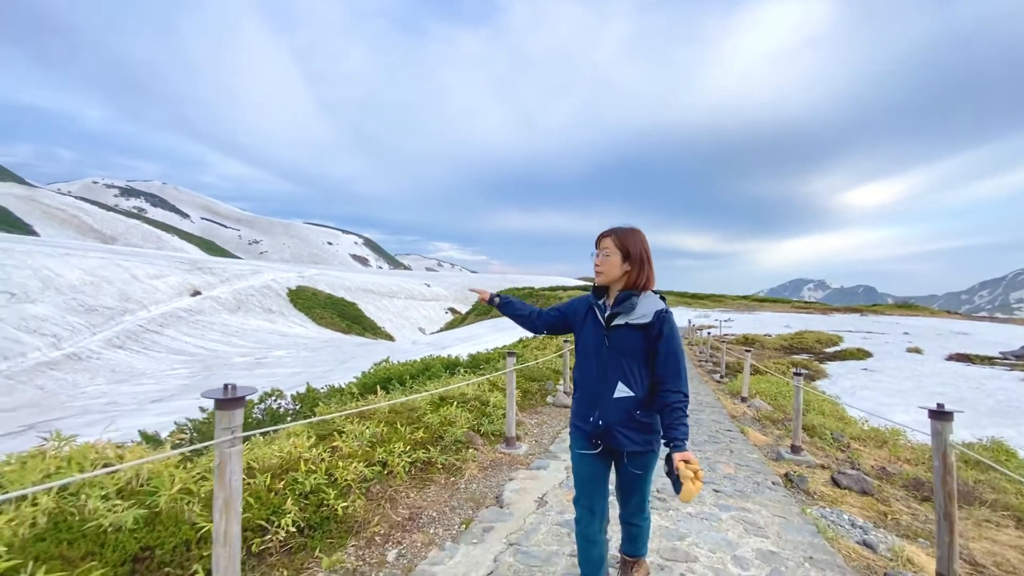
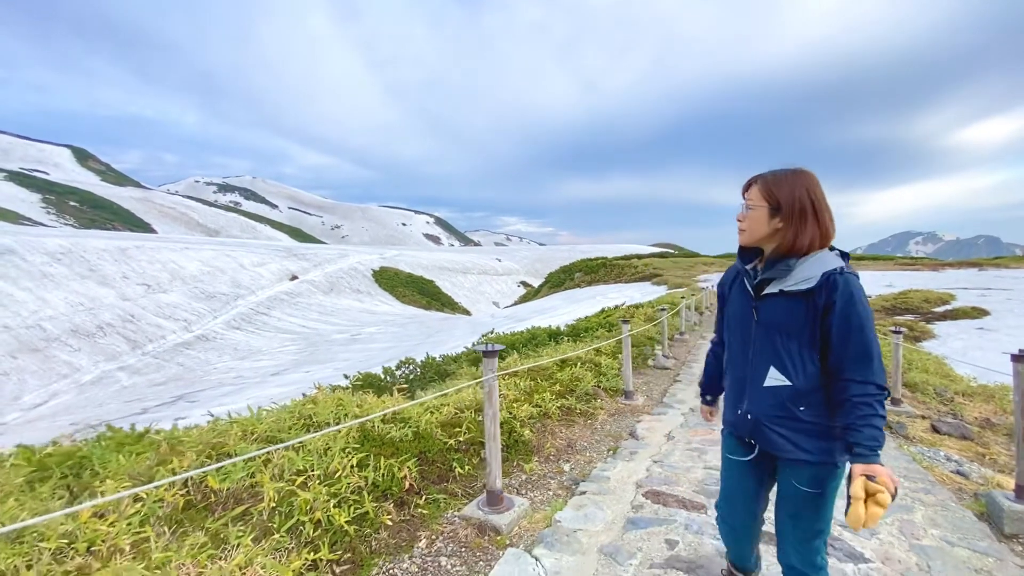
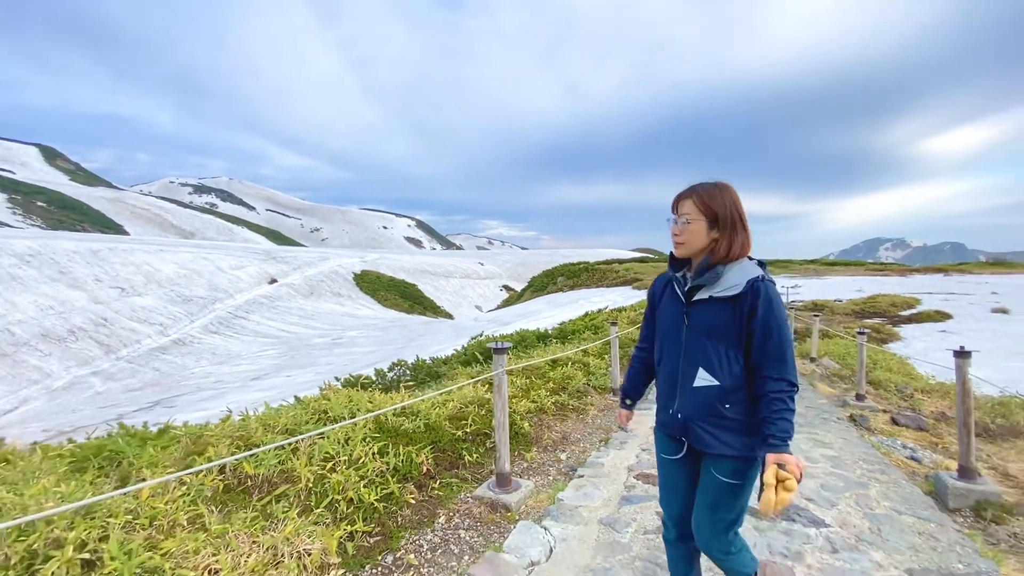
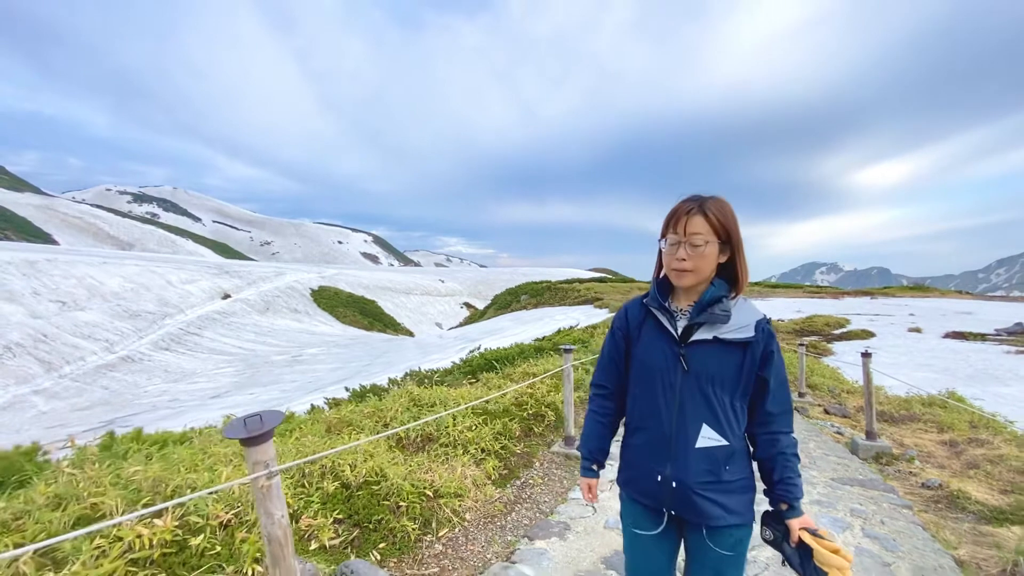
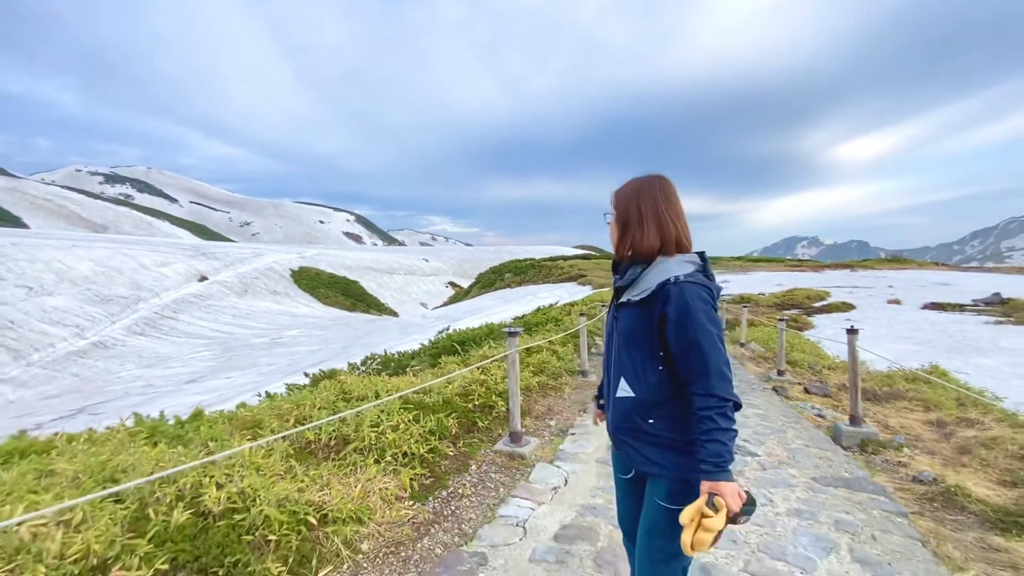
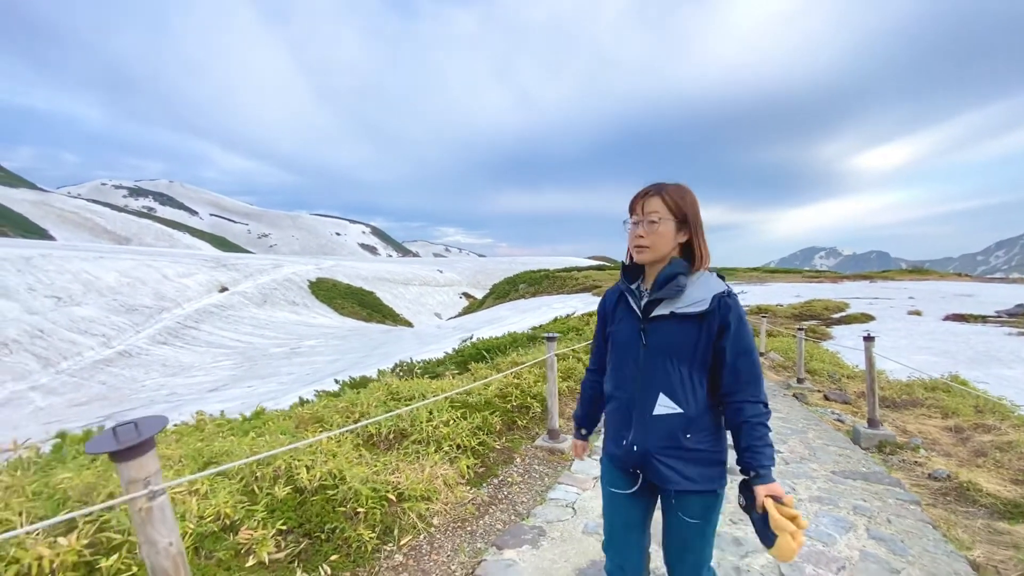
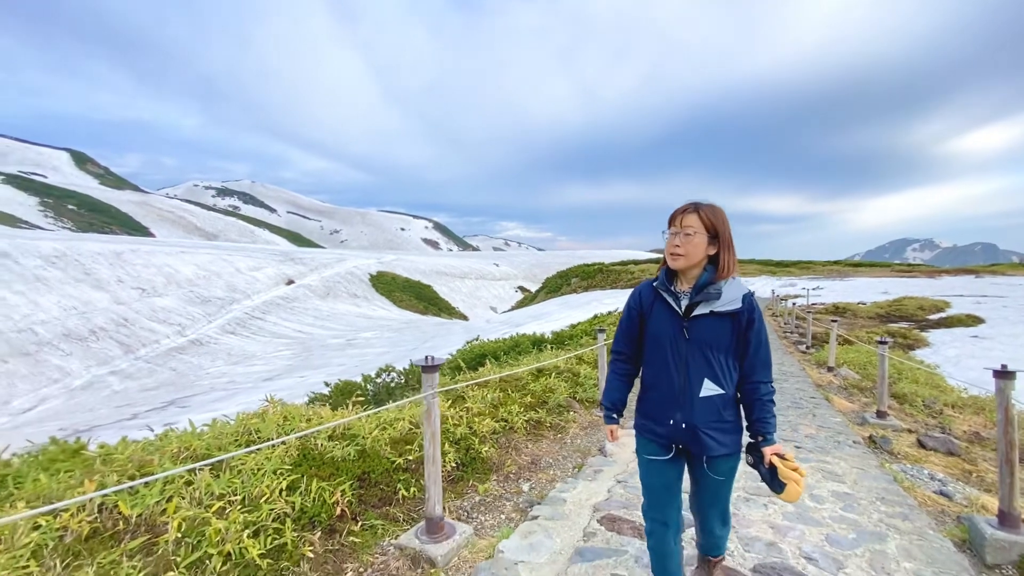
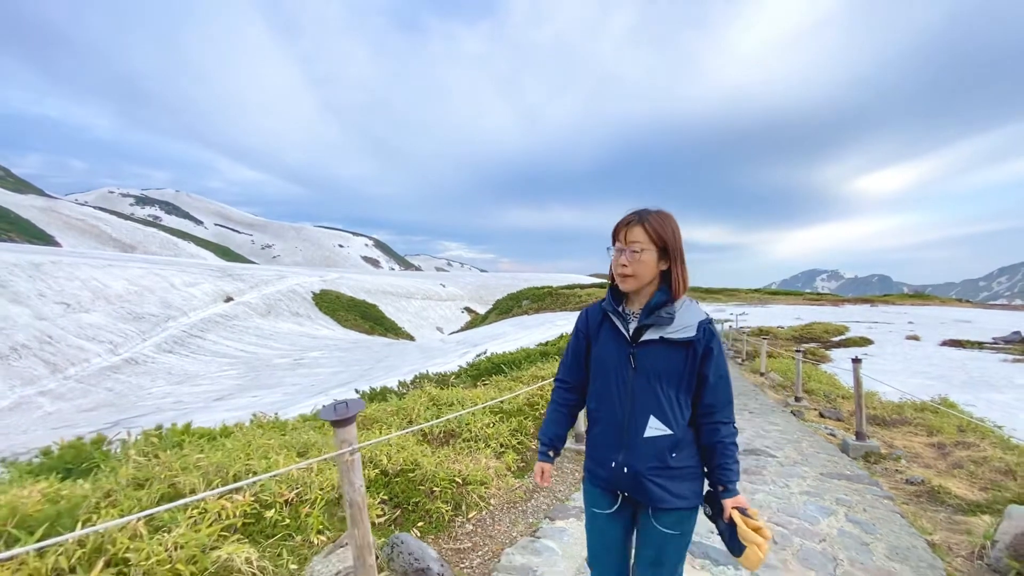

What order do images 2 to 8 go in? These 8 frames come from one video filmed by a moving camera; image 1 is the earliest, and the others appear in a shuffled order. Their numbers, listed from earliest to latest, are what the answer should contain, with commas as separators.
7, 2, 3, 5, 6, 4, 8
